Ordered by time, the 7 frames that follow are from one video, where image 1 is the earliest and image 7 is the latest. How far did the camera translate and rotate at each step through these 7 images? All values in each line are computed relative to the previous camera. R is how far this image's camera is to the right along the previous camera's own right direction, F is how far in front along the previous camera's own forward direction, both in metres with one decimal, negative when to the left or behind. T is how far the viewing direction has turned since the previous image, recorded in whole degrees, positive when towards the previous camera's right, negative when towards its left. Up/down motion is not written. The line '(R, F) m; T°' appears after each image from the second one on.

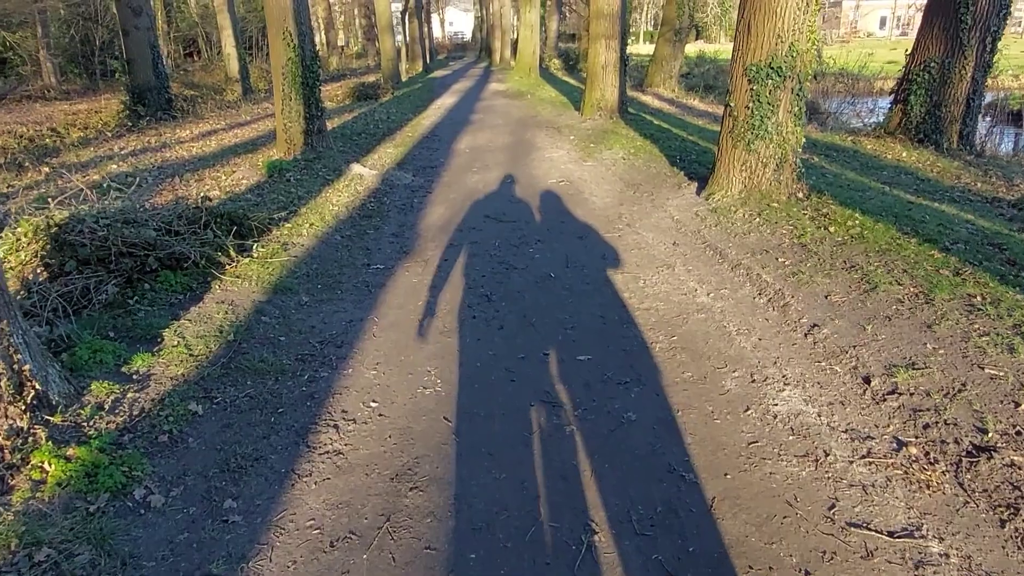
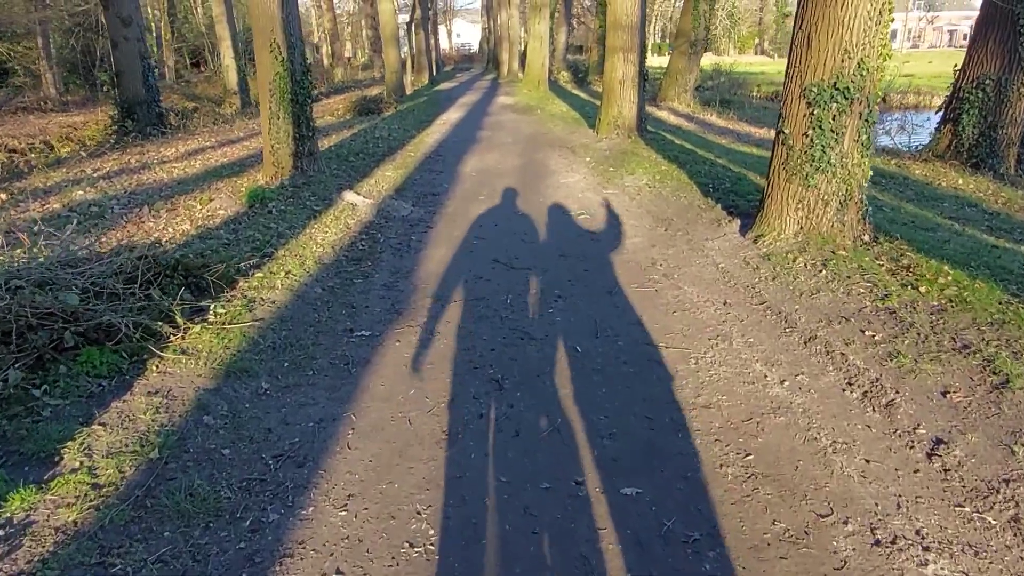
(-0.1, +1.2) m; 0°
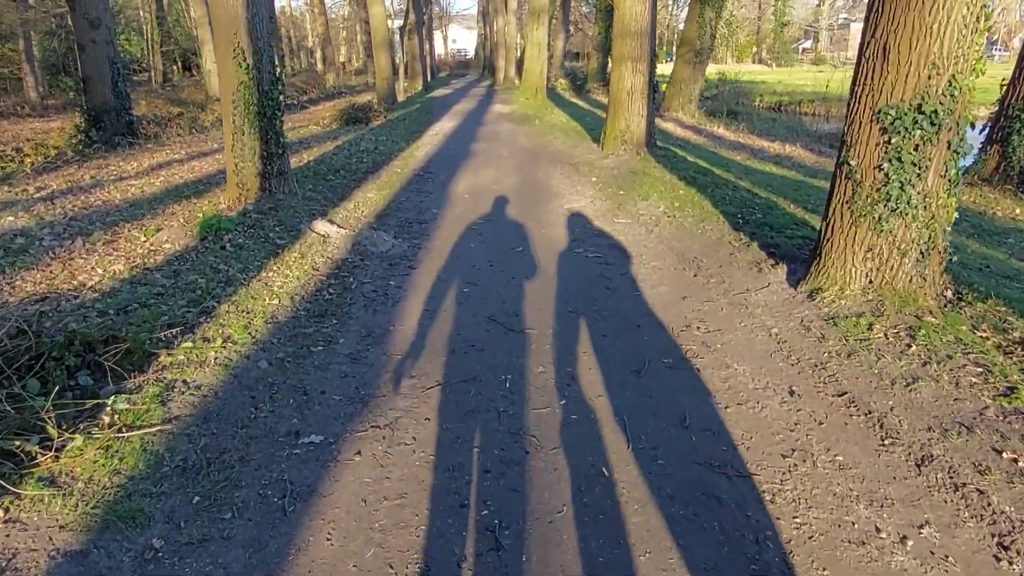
(0.0, +1.3) m; 0°
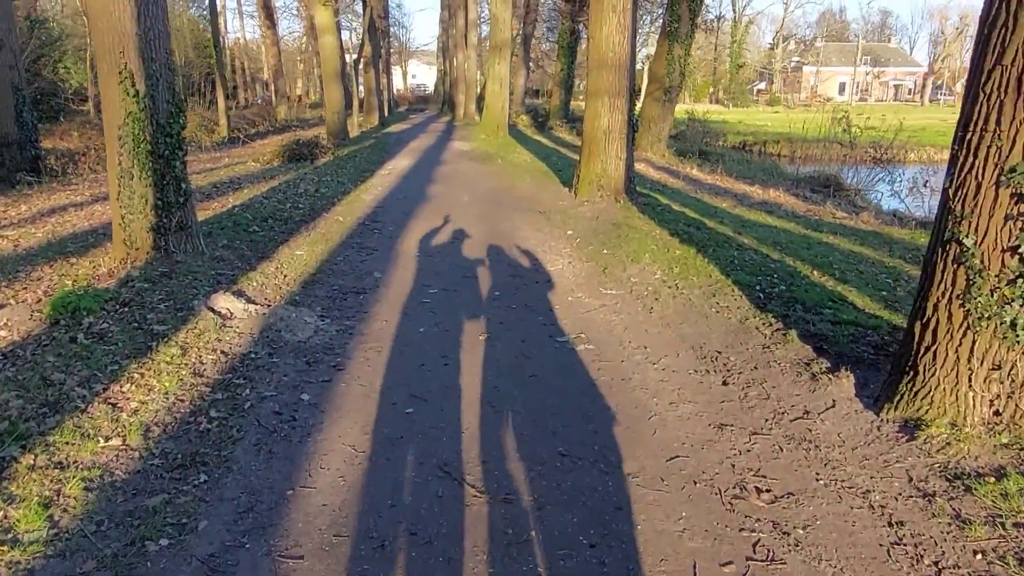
(0.0, +1.7) m; +3°
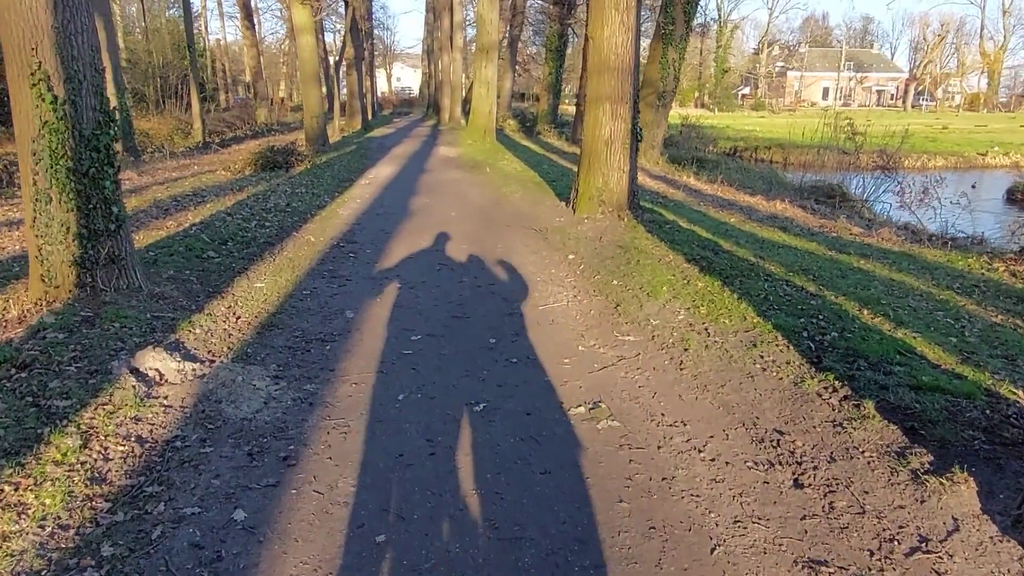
(-0.1, +1.1) m; +1°
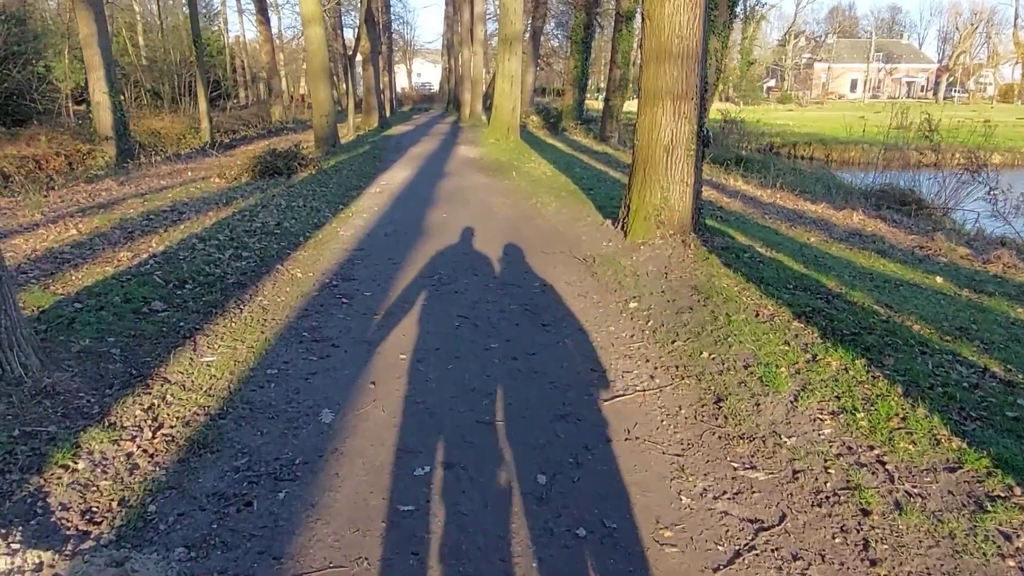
(-0.2, +2.0) m; -2°
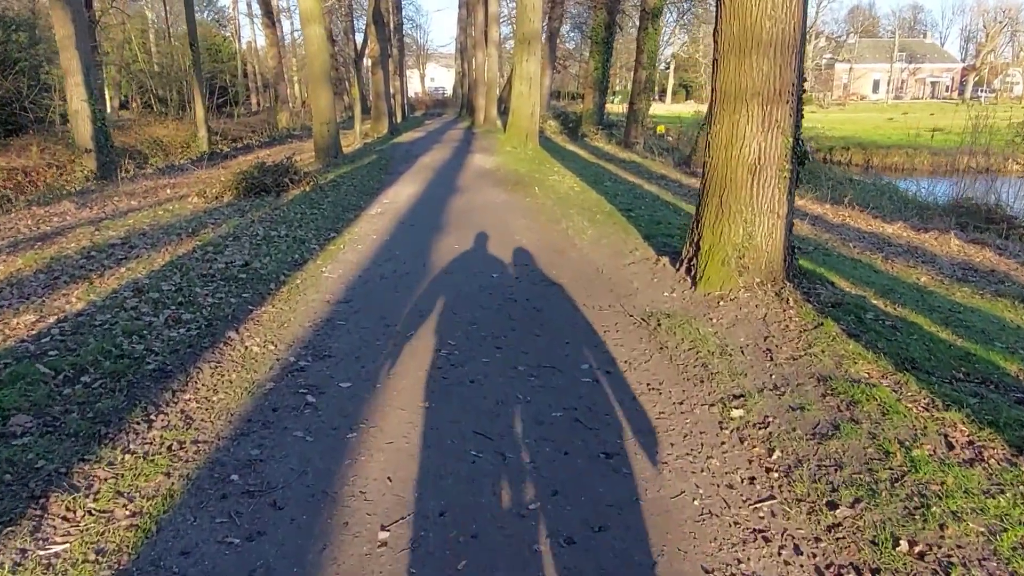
(-0.2, +2.1) m; -1°
